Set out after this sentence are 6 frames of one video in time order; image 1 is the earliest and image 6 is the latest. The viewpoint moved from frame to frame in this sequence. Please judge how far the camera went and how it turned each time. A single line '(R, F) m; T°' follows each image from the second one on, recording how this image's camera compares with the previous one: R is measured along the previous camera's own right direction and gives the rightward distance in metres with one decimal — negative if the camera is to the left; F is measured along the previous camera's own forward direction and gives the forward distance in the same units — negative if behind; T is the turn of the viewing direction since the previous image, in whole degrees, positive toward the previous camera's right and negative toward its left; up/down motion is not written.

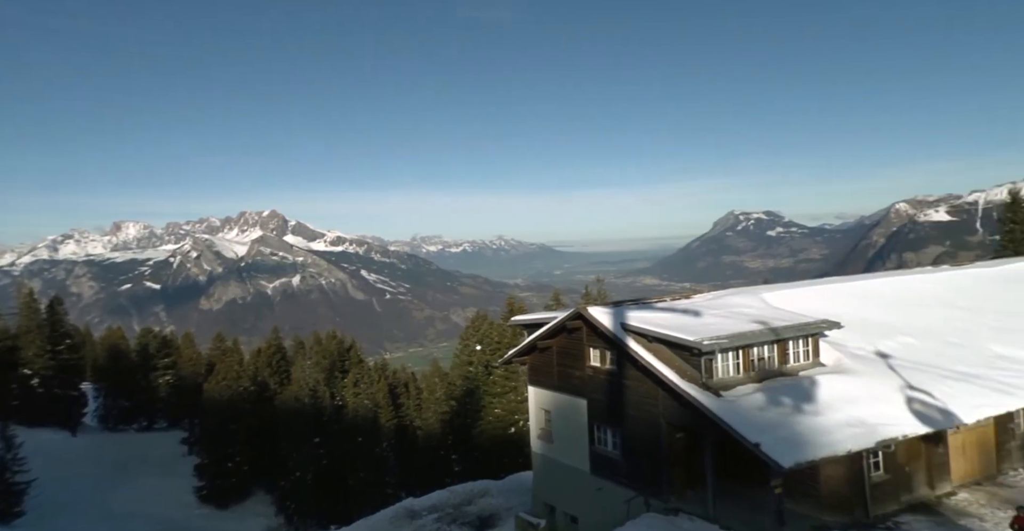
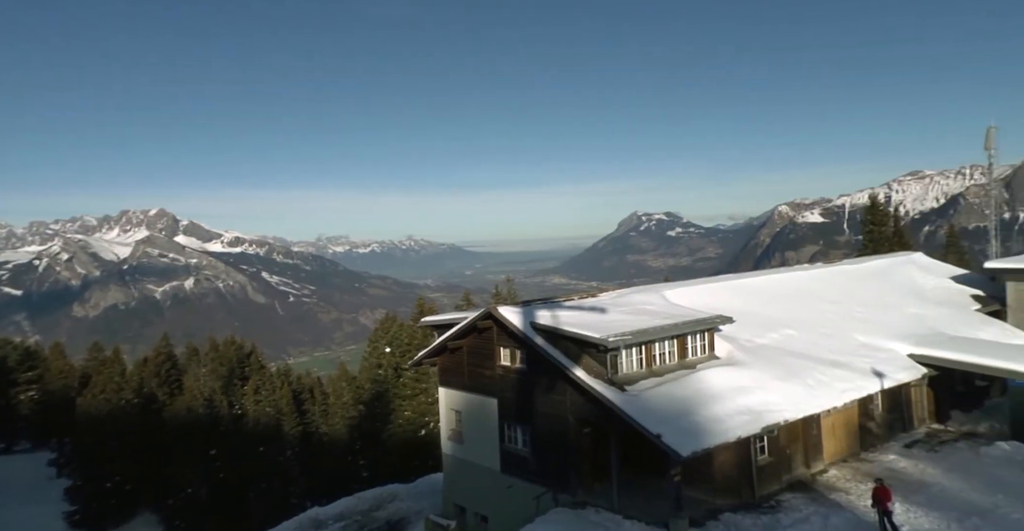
(+0.2, -0.8) m; +8°
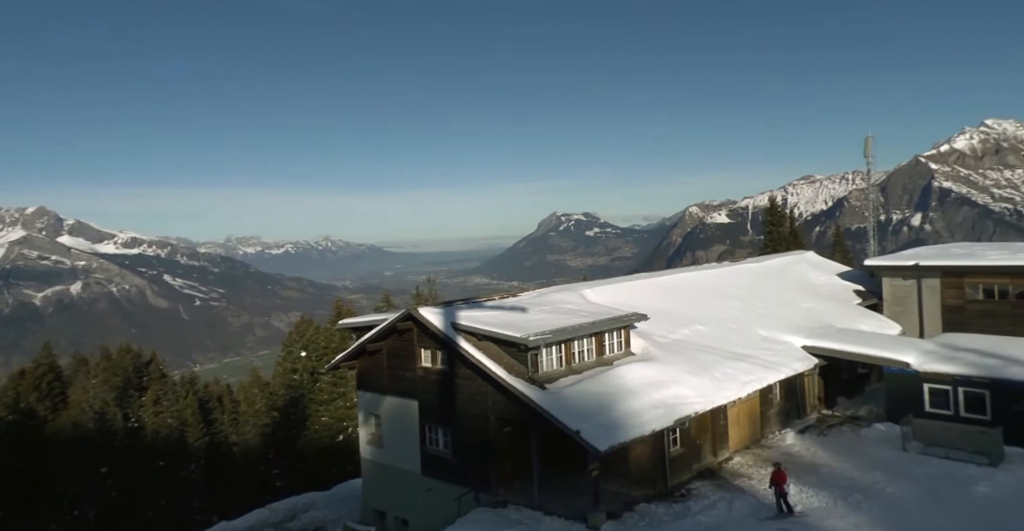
(+0.1, -0.4) m; +7°
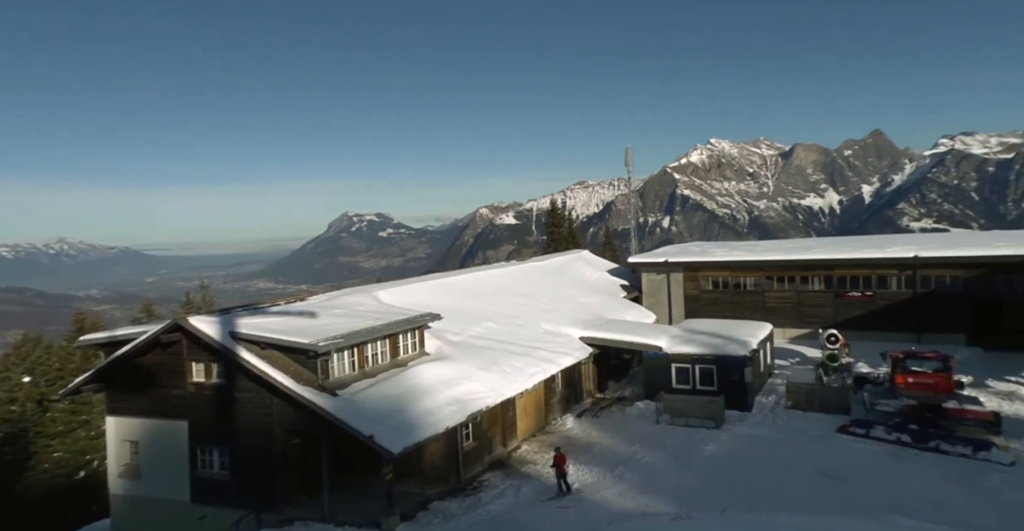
(+0.1, -0.4) m; +17°
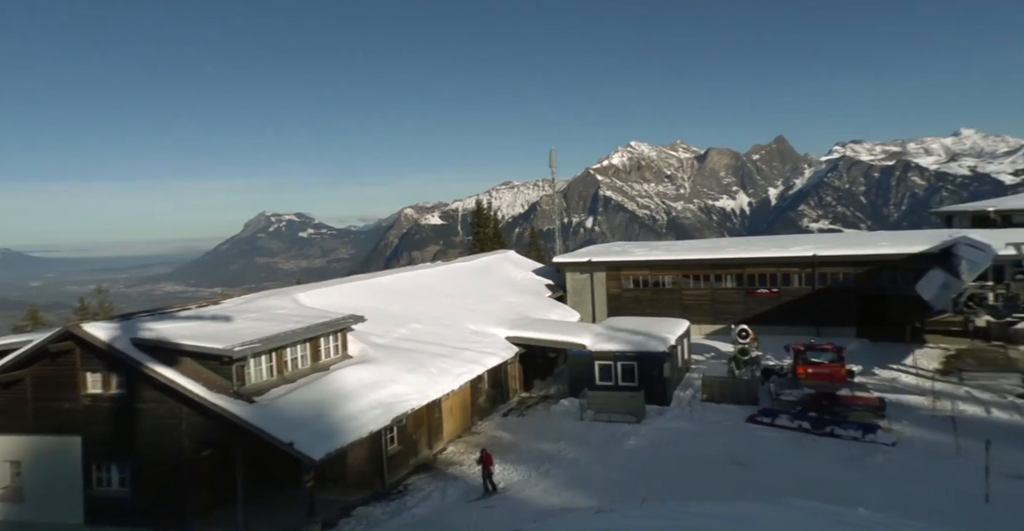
(+0.1, 0.0) m; +6°
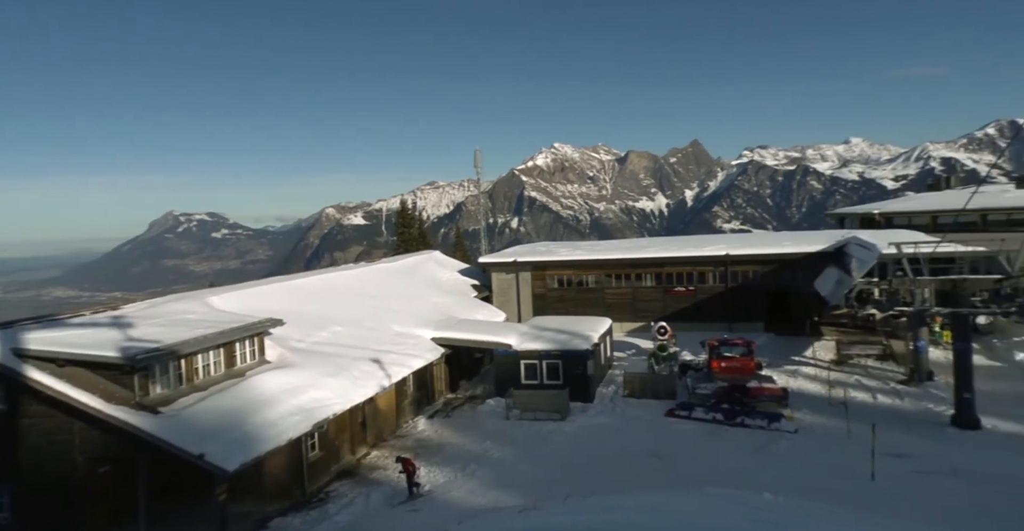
(+0.1, 0.0) m; +6°
